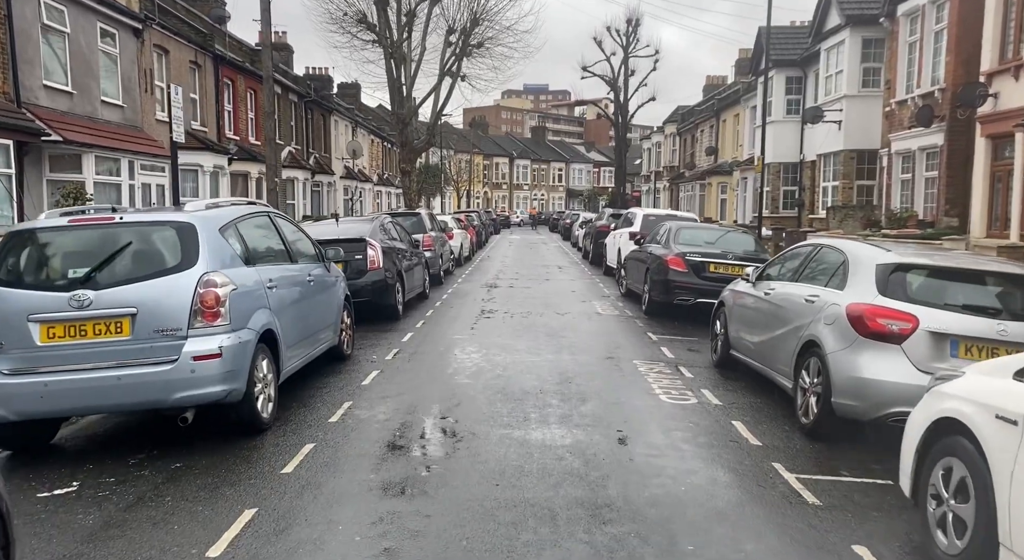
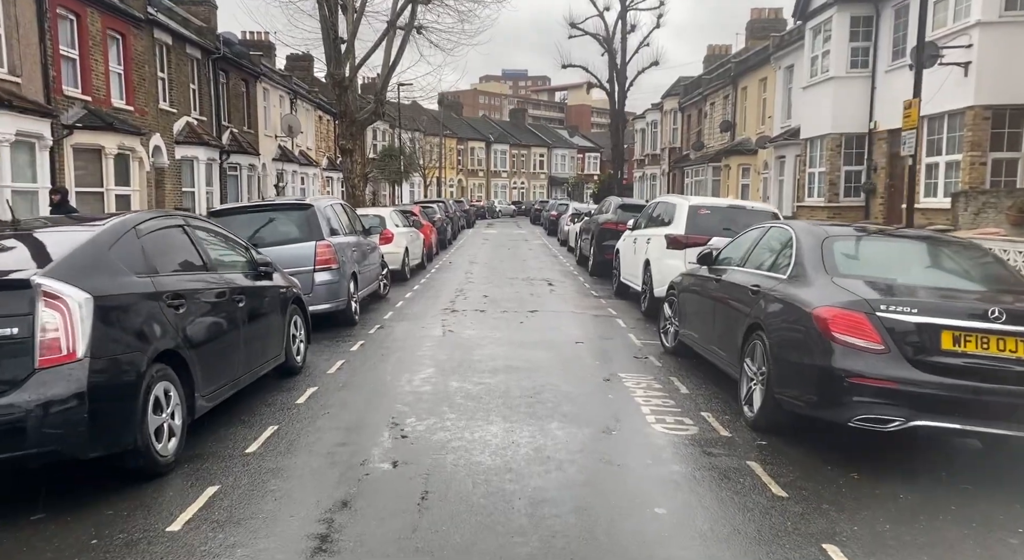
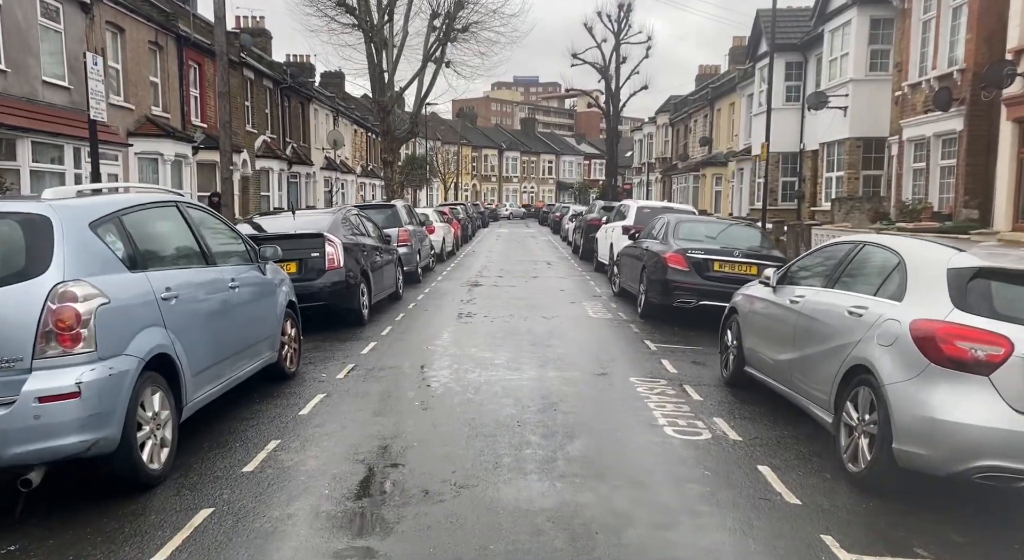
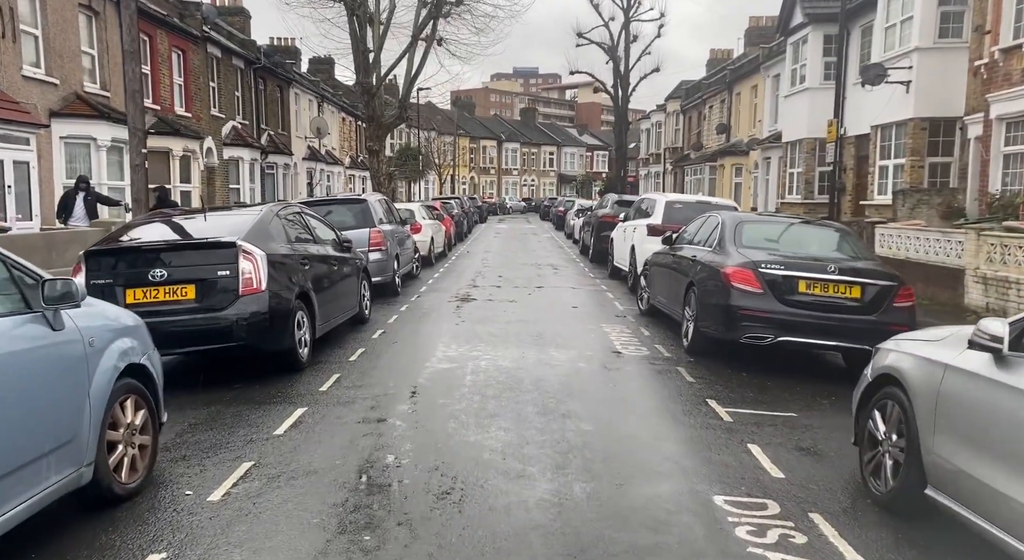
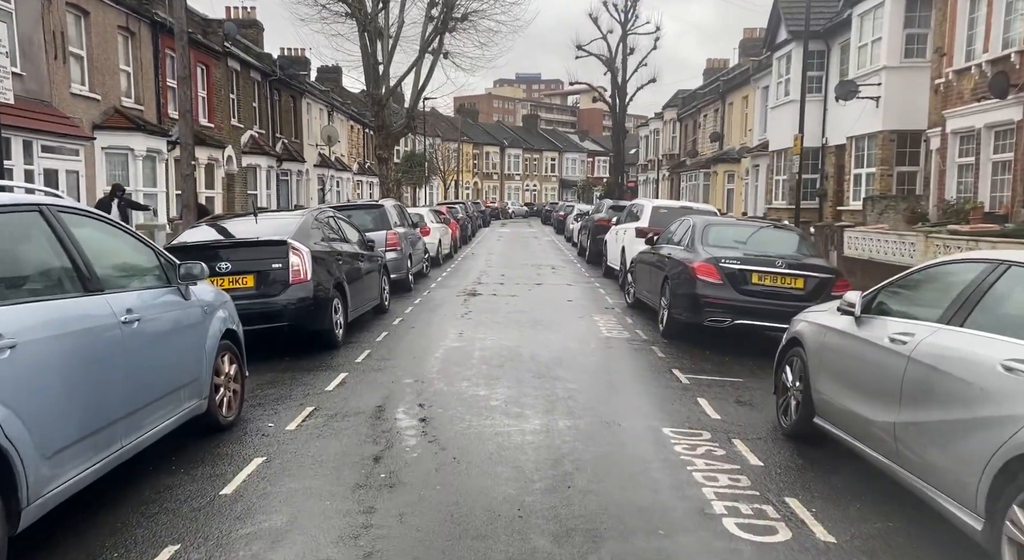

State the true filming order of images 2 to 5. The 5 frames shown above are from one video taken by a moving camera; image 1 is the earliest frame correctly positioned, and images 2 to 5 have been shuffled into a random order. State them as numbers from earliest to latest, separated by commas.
3, 5, 4, 2
